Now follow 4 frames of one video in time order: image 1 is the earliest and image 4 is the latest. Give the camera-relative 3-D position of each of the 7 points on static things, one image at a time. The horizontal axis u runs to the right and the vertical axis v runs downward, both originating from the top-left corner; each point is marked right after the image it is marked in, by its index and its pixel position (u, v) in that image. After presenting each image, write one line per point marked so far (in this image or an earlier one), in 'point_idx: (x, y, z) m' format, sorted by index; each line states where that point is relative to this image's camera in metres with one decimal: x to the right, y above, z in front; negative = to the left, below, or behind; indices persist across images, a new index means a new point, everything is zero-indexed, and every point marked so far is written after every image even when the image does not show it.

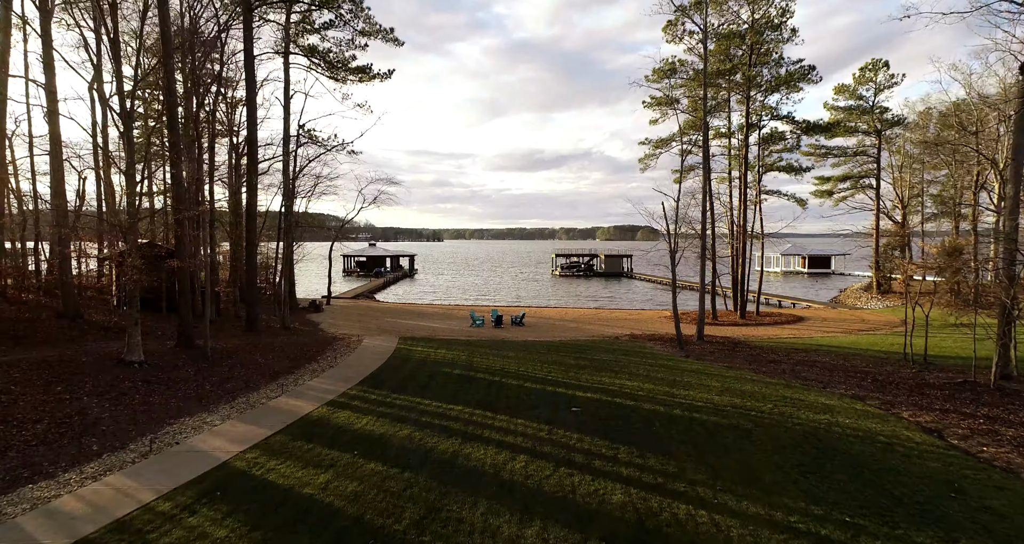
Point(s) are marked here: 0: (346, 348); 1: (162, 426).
0: (-5.3, -2.4, +16.5) m
1: (-5.7, -2.5, +8.5) m
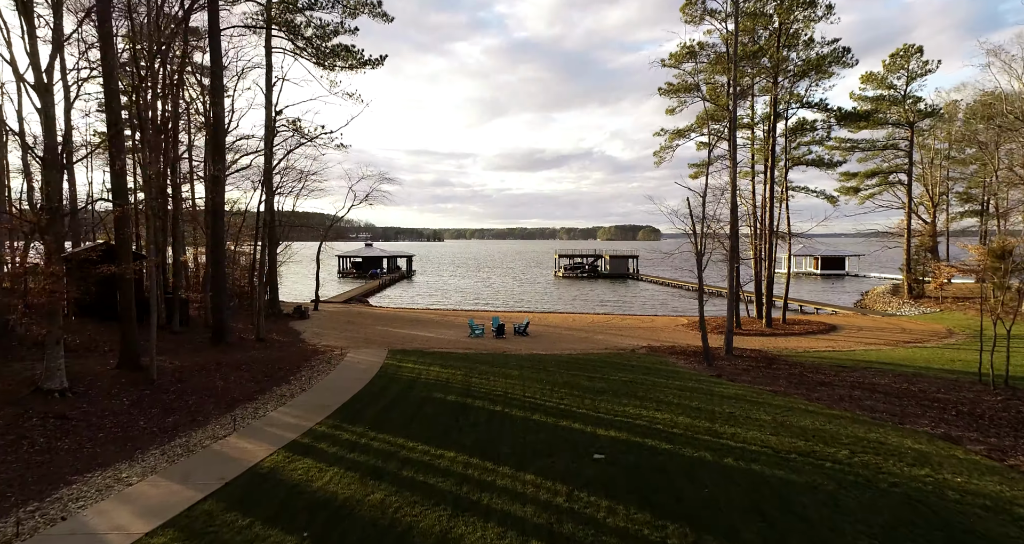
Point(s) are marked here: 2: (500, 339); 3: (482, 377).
0: (-5.2, -2.6, +14.5) m
1: (-5.6, -2.6, +6.4) m
2: (-0.4, -2.4, +18.8) m
3: (-0.7, -2.5, +12.6) m
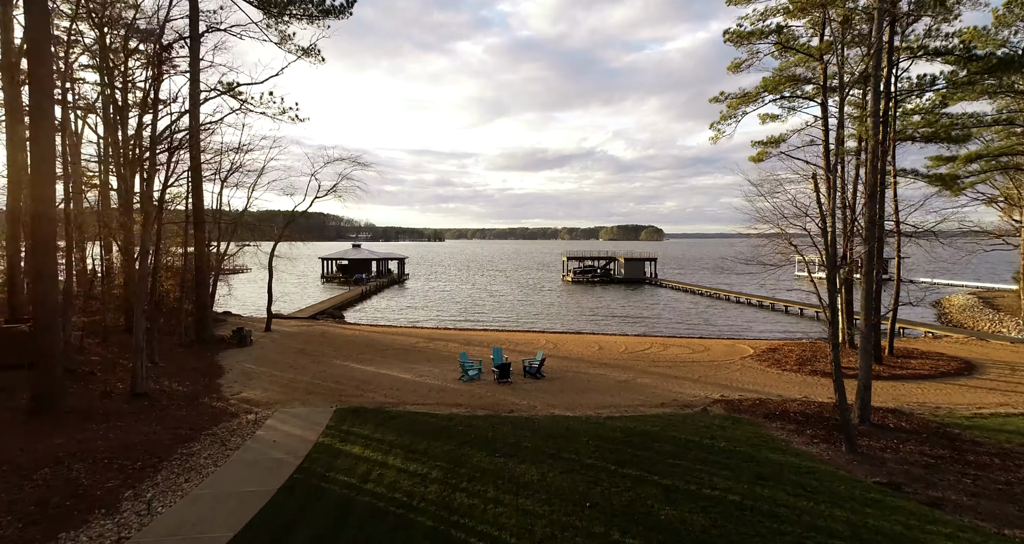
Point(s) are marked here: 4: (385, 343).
0: (-4.9, -3.0, +8.8) m
1: (-5.4, -3.0, +0.8) m
2: (-0.2, -2.8, +13.2) m
3: (-0.5, -2.9, +6.9) m
4: (-4.6, -2.5, +18.9) m
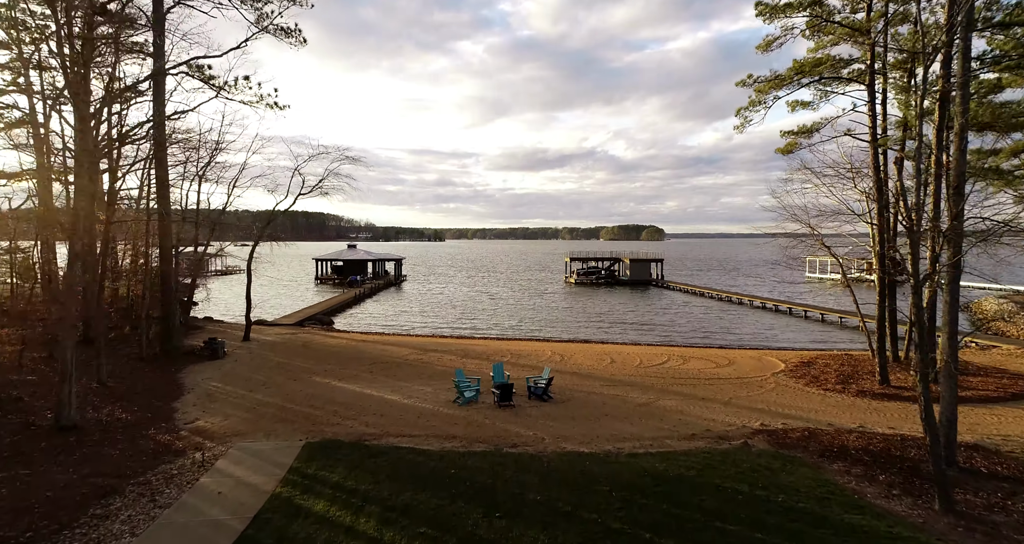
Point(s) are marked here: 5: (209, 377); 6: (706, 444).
0: (-4.9, -3.1, +7.0) m
1: (-5.4, -3.2, -1.0) m
2: (-0.1, -3.0, +11.3) m
3: (-0.5, -3.1, +5.1) m
4: (-4.5, -2.7, +17.1) m
5: (-7.8, -2.7, +13.5) m
6: (+3.6, -3.1, +9.6) m
